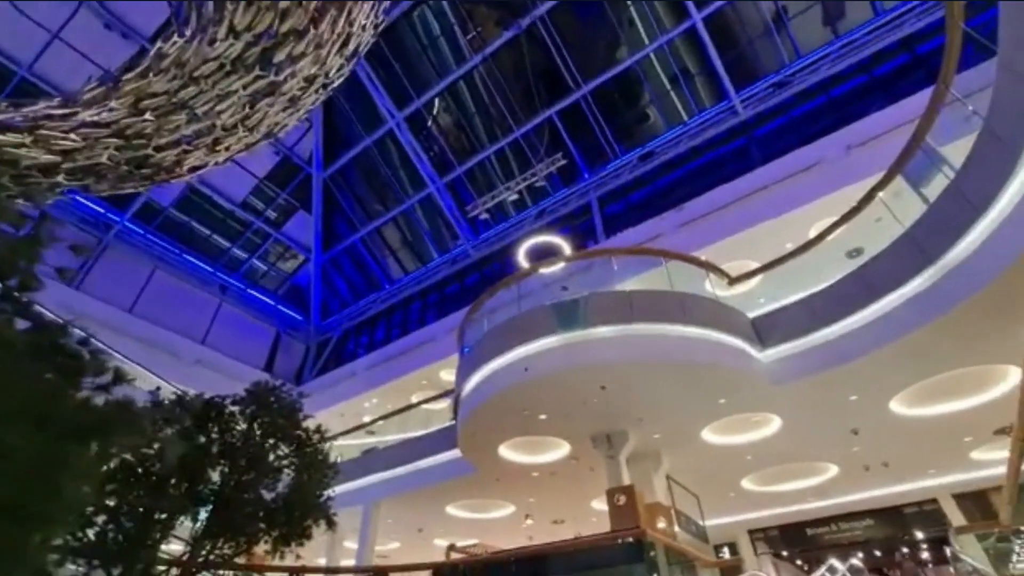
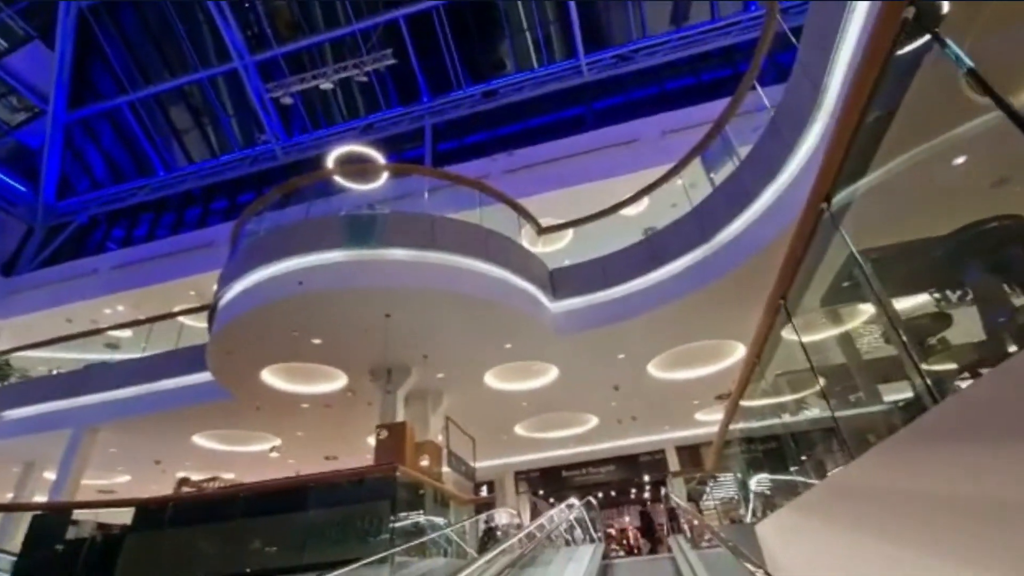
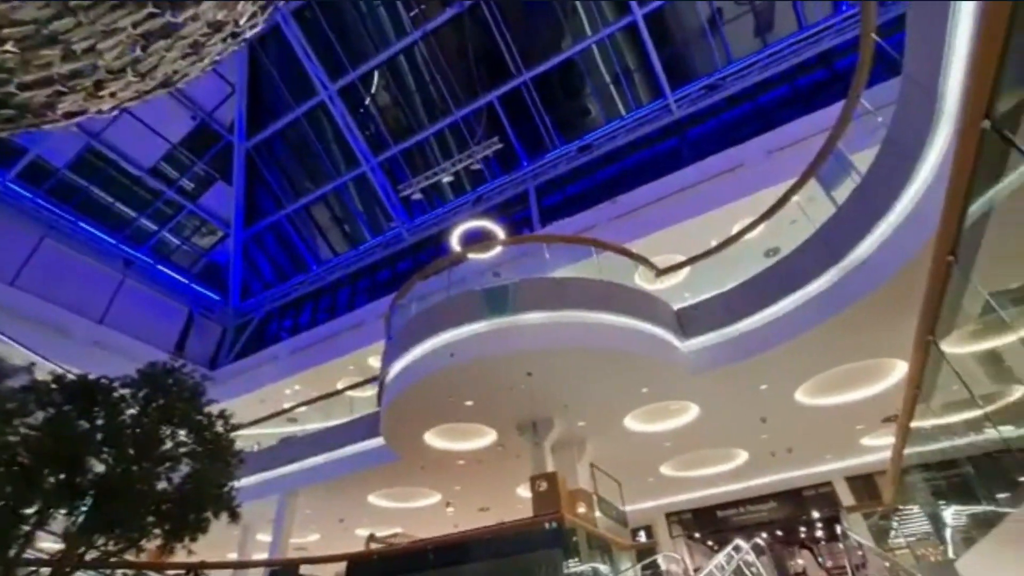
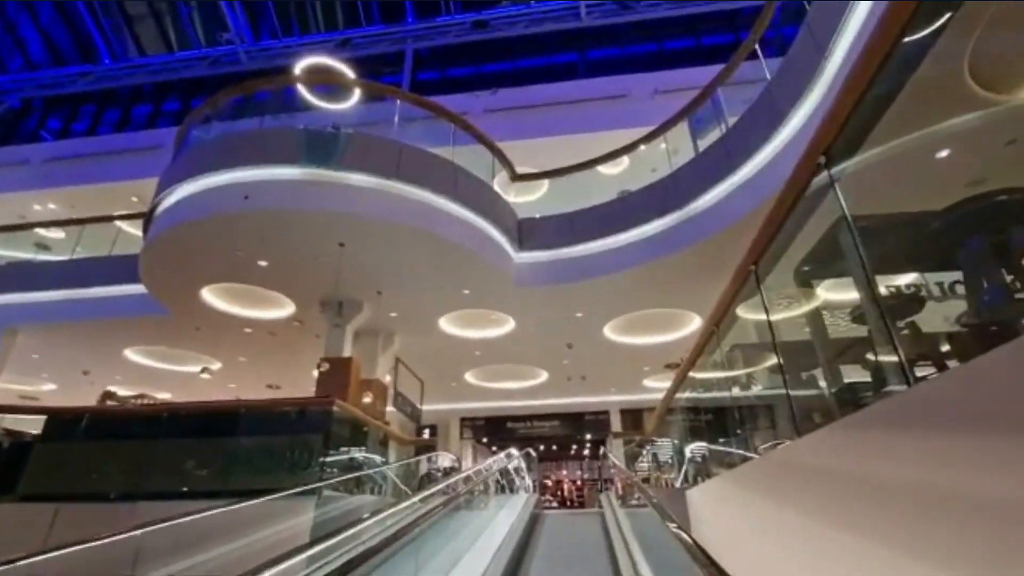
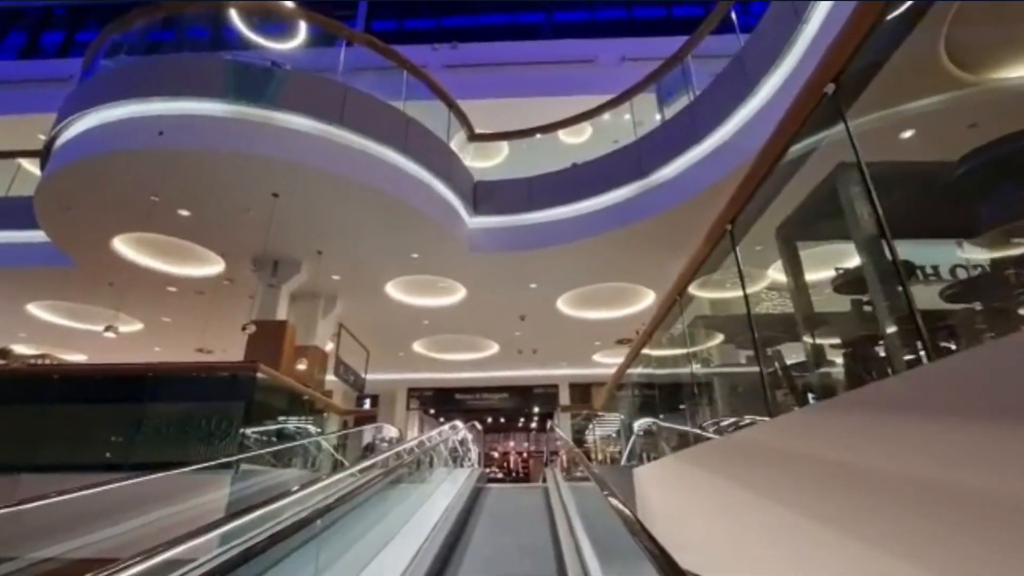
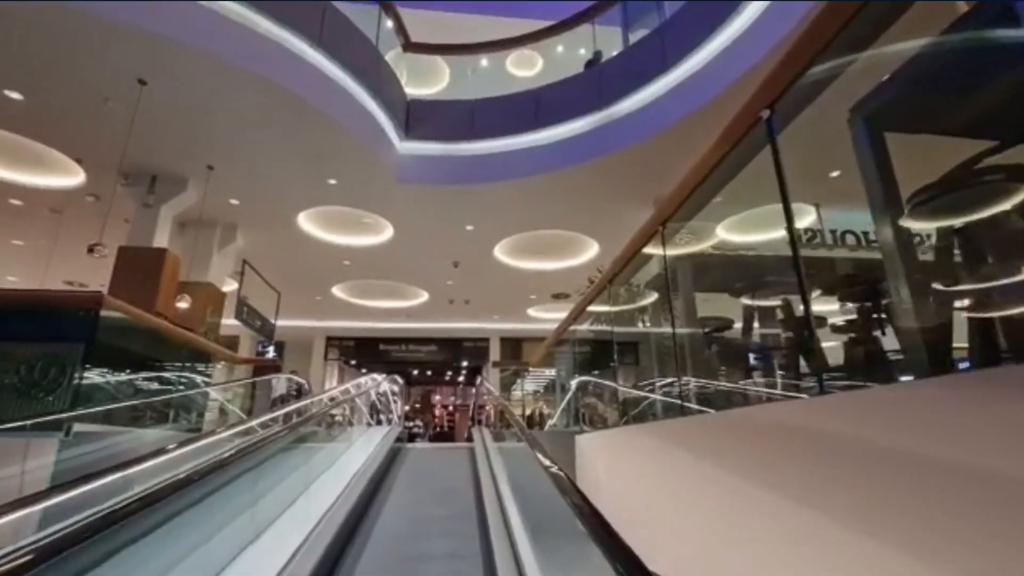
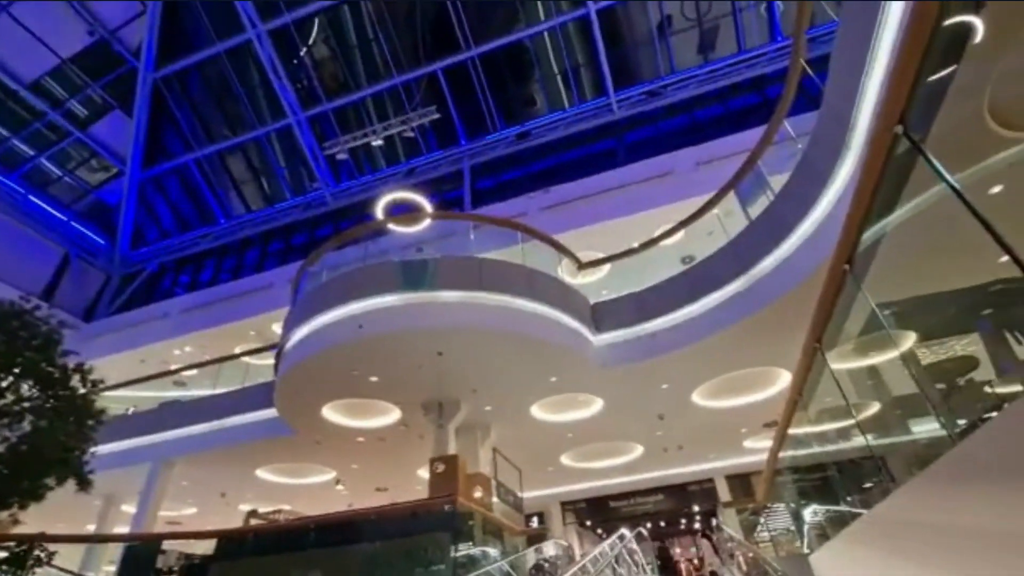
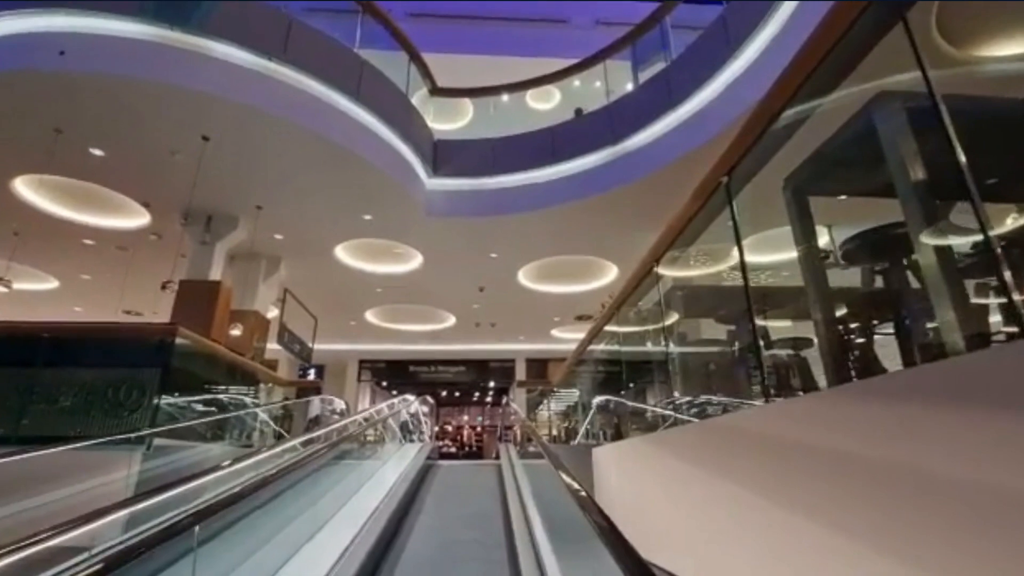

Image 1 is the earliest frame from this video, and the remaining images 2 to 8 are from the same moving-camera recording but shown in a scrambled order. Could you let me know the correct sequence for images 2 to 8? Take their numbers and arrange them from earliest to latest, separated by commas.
3, 7, 2, 4, 5, 8, 6
